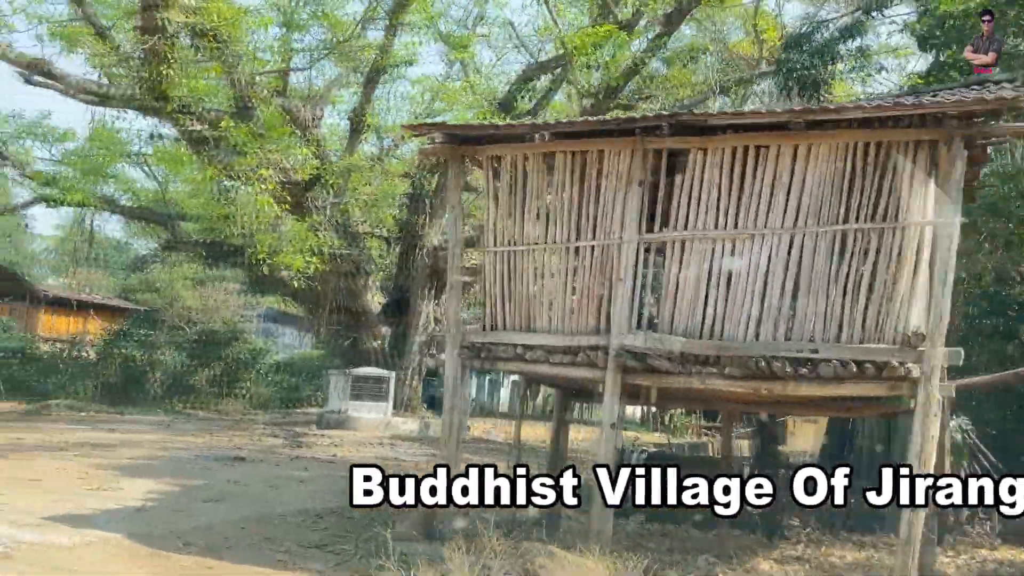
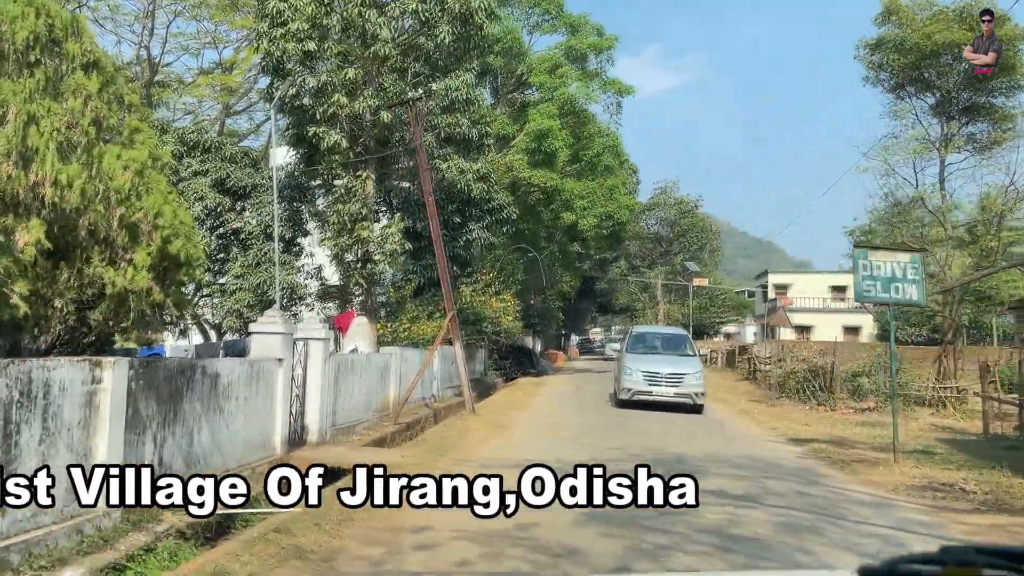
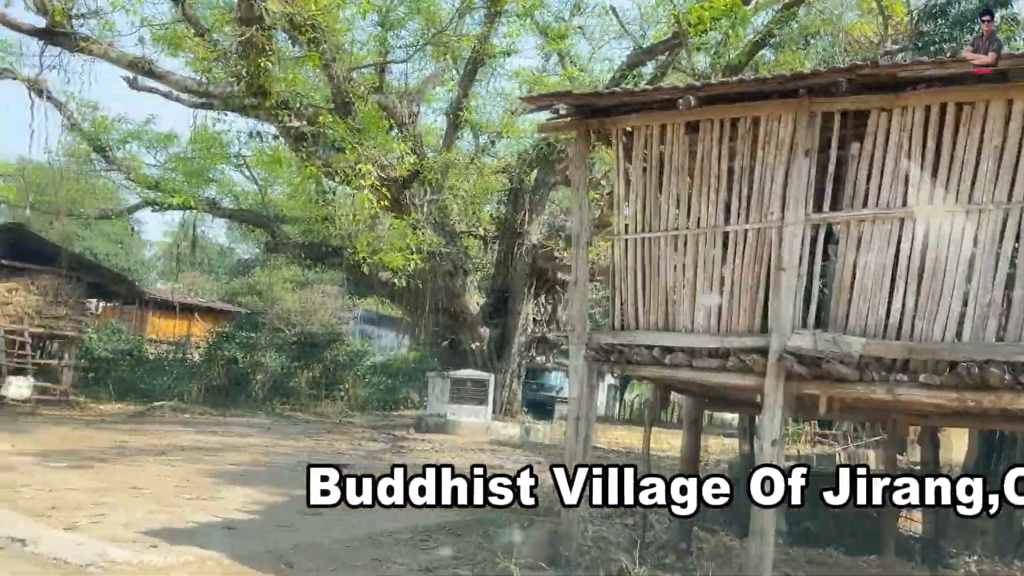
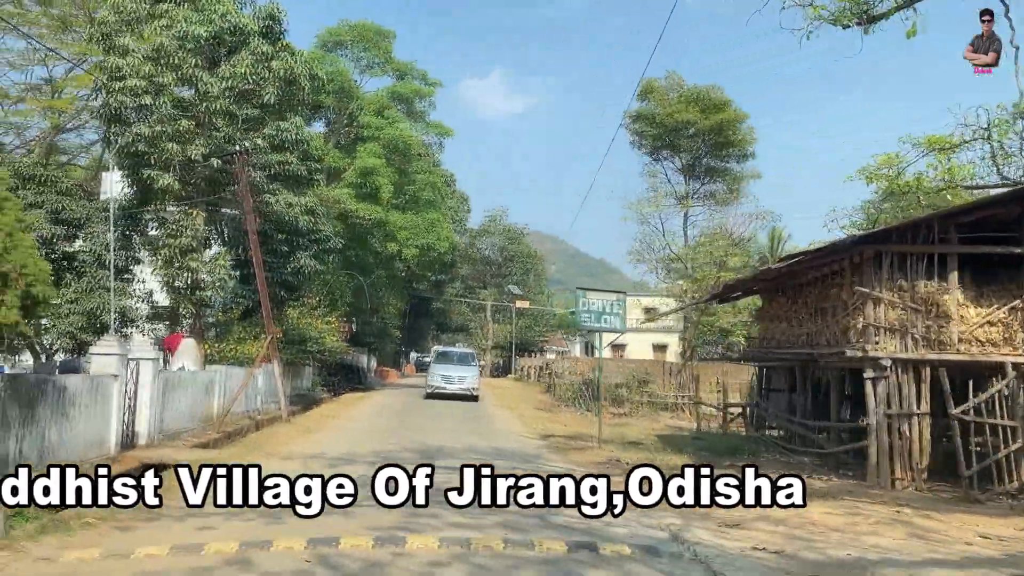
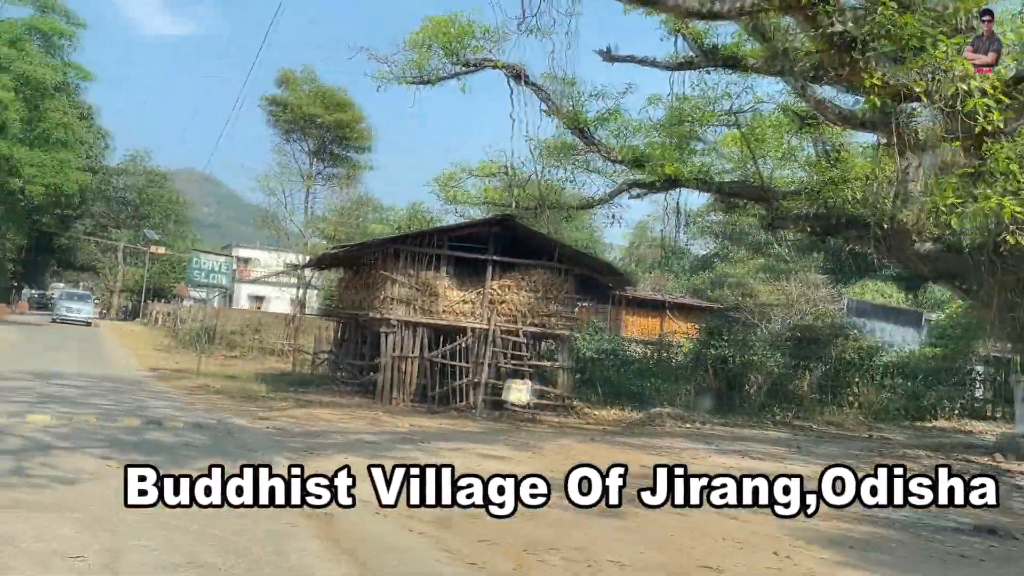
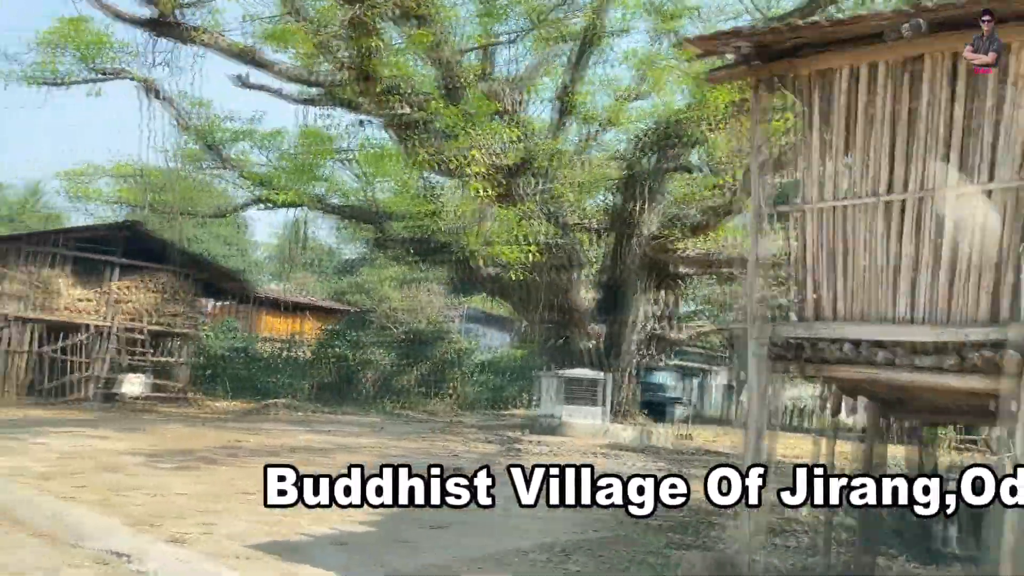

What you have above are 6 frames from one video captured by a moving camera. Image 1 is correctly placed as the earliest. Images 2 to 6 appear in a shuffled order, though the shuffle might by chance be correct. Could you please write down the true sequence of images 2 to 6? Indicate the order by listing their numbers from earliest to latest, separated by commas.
3, 6, 5, 4, 2
